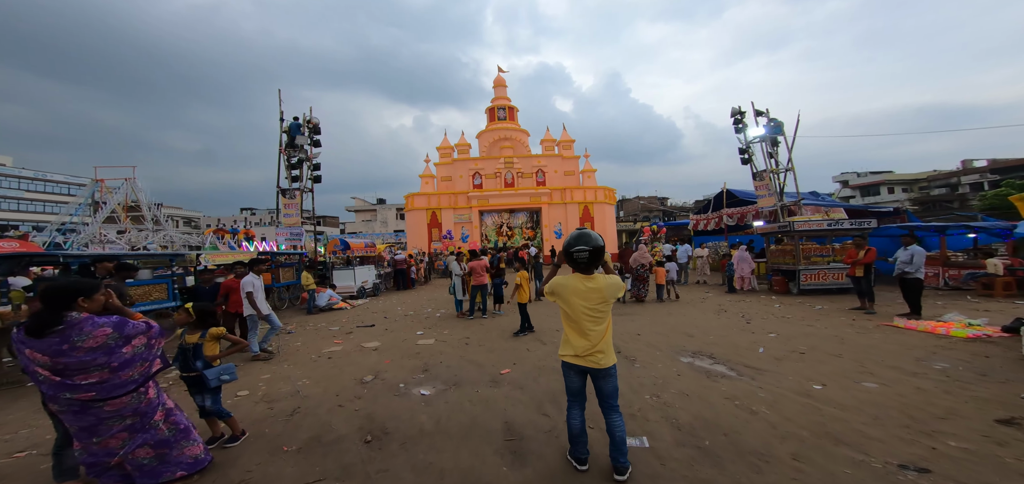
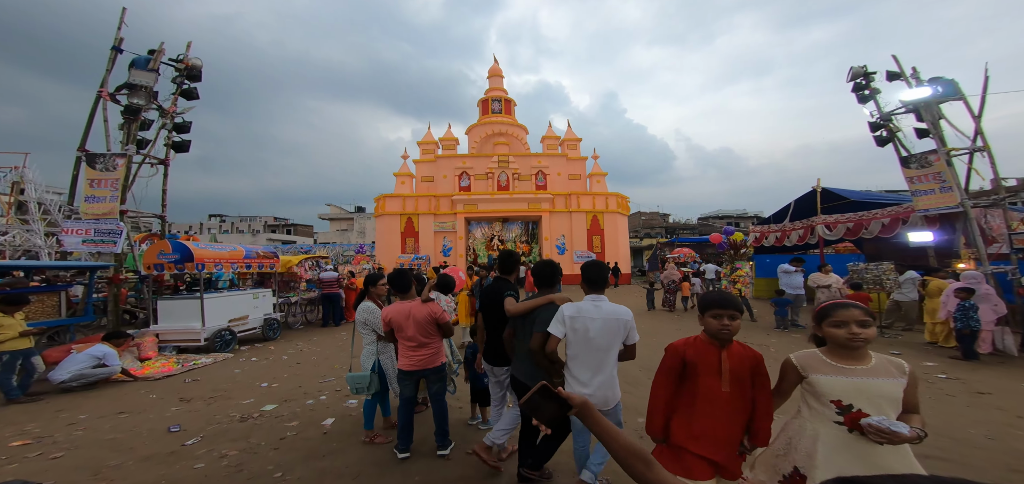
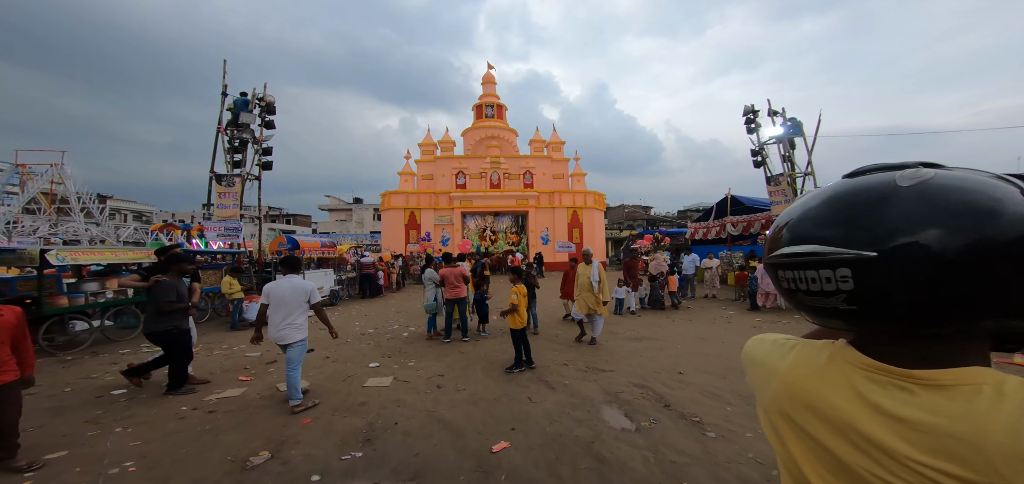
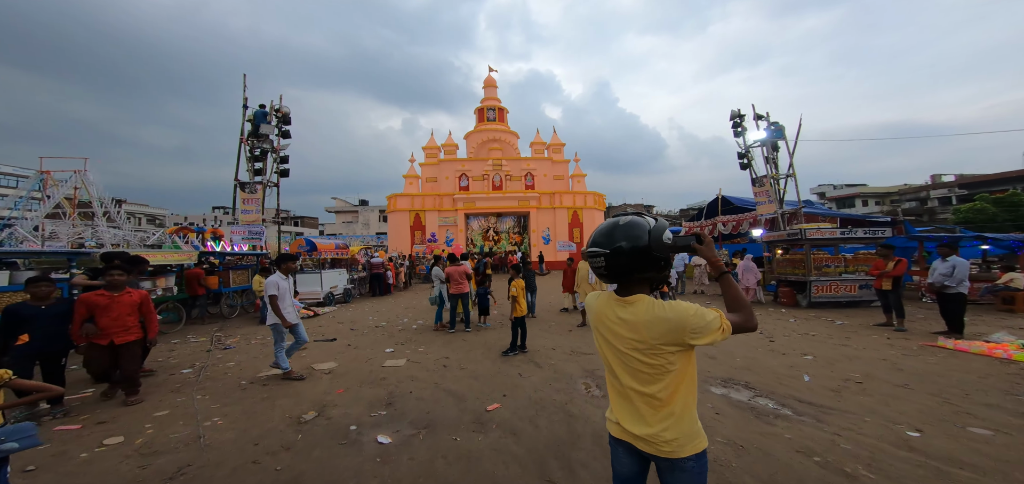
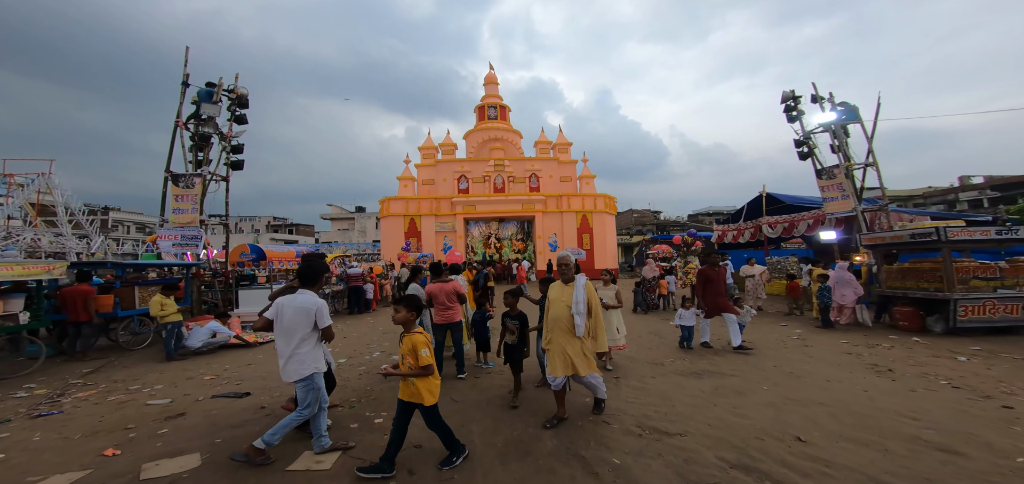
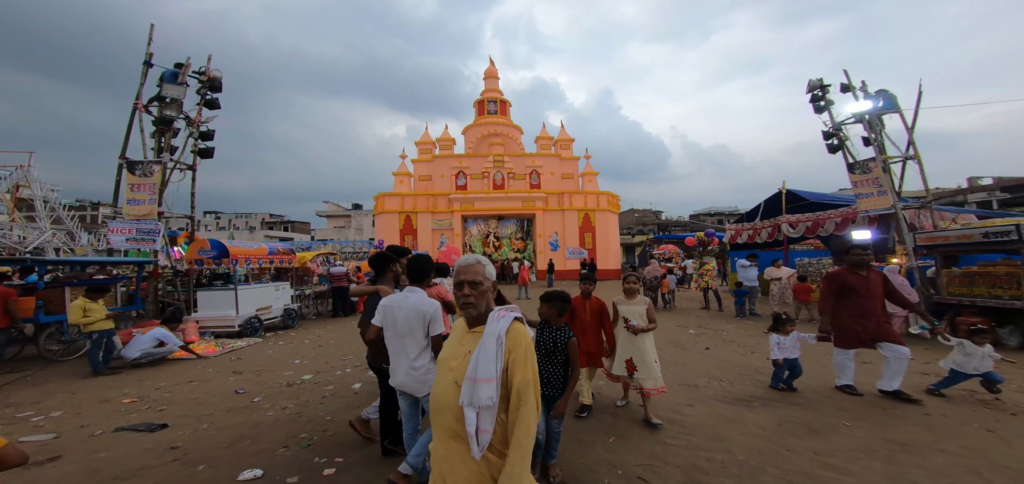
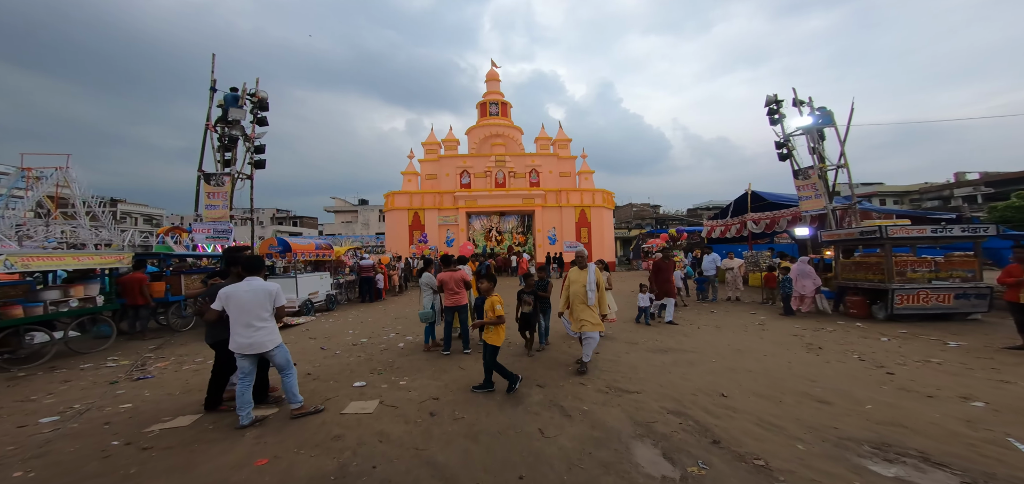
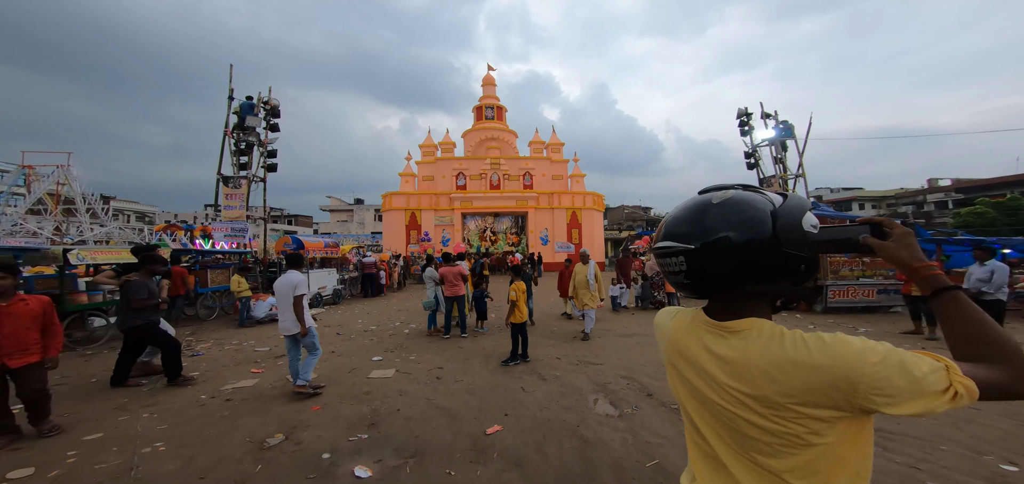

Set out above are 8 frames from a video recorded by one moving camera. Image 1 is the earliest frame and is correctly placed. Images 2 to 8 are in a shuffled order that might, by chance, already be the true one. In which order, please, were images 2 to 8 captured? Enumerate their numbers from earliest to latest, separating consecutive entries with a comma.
4, 8, 3, 7, 5, 6, 2
